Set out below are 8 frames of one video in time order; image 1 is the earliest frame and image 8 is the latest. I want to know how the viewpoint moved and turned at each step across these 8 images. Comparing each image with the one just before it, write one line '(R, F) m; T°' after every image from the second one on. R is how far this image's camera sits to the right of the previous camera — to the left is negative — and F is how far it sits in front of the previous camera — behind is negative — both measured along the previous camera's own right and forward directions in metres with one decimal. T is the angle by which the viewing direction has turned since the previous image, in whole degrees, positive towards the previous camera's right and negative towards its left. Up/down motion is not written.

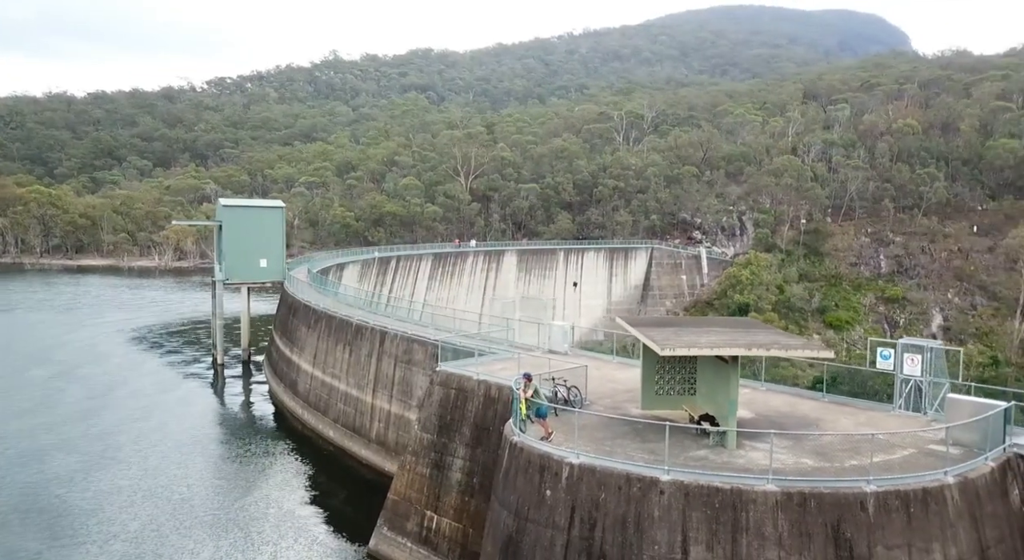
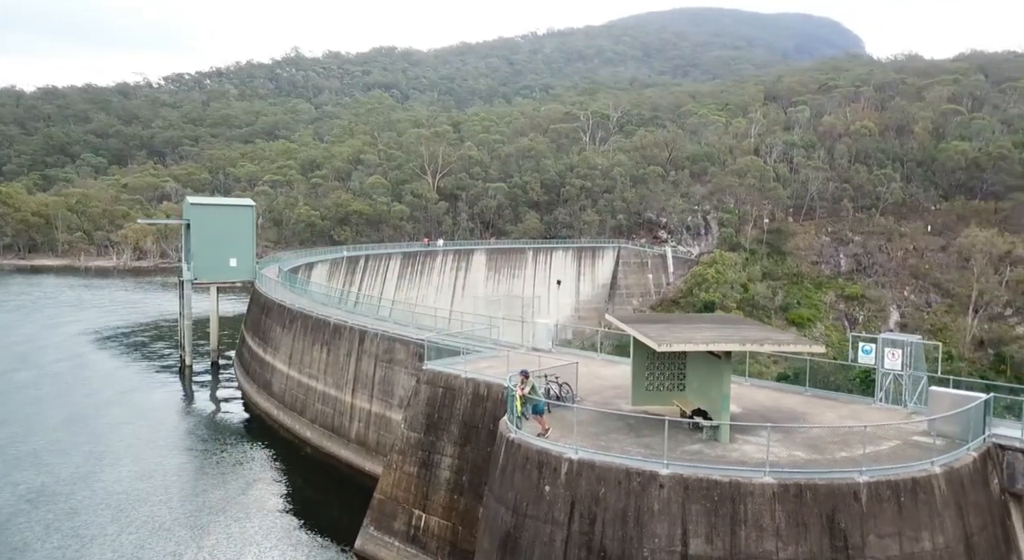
(-0.7, -0.1) m; +3°
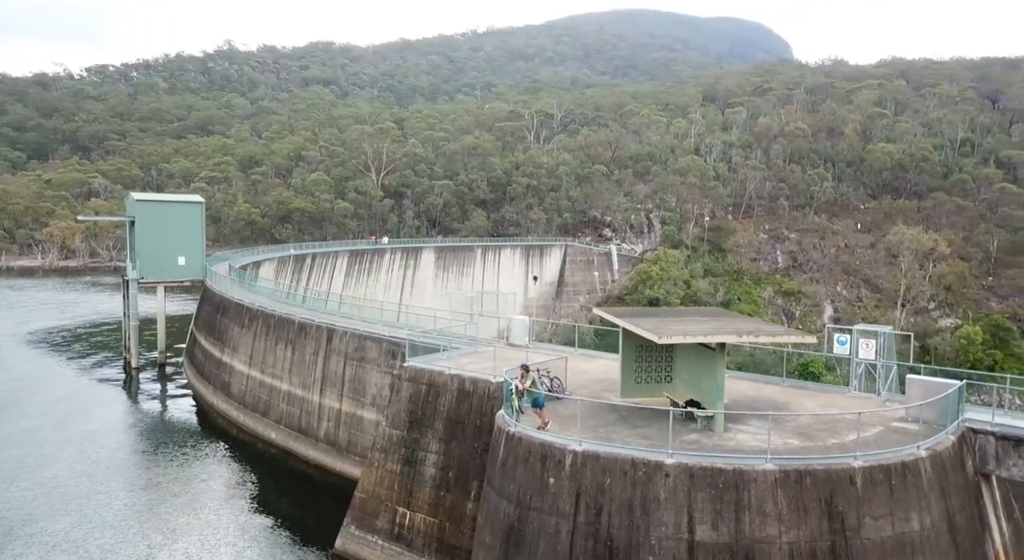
(-1.2, -0.1) m; +5°
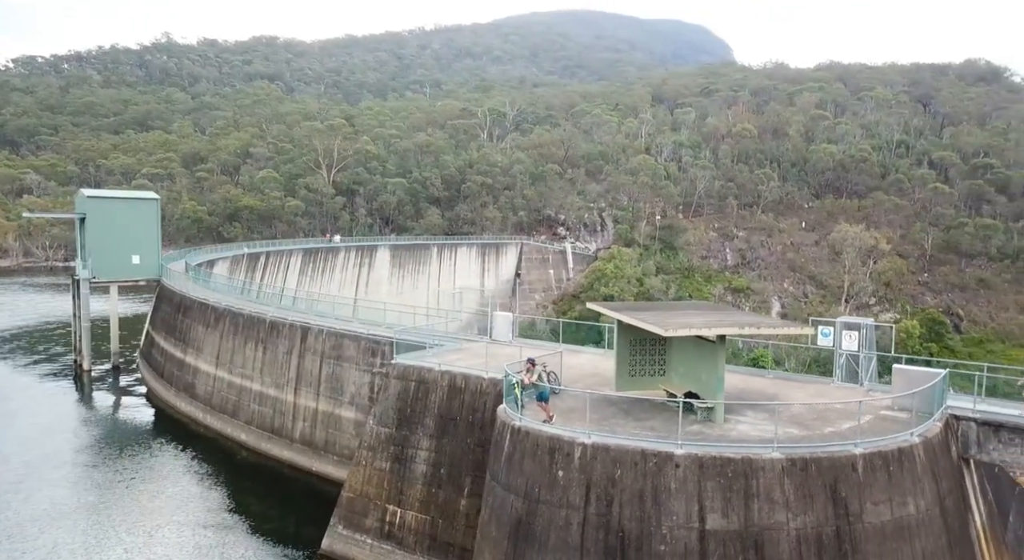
(-1.2, 0.0) m; +4°
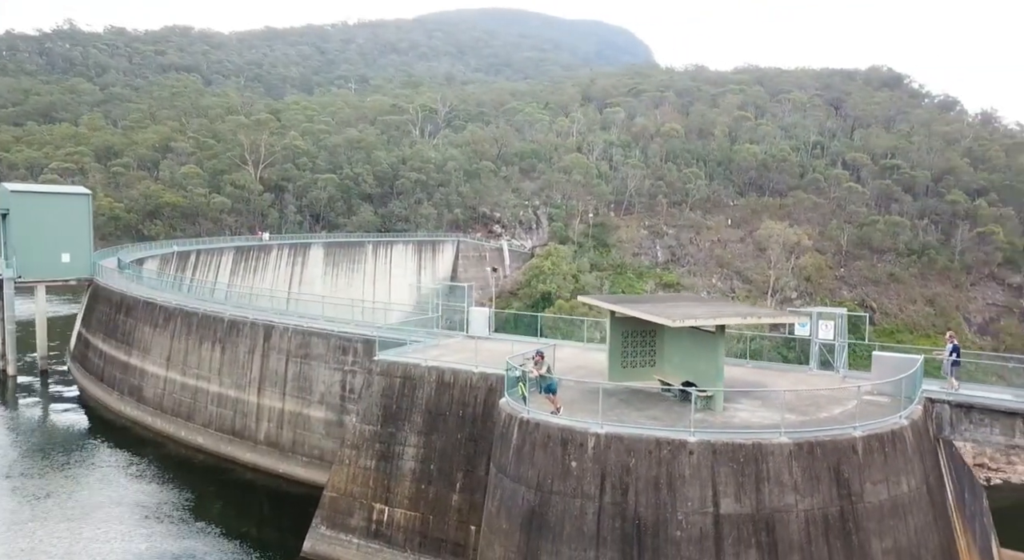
(-1.7, 0.0) m; +6°
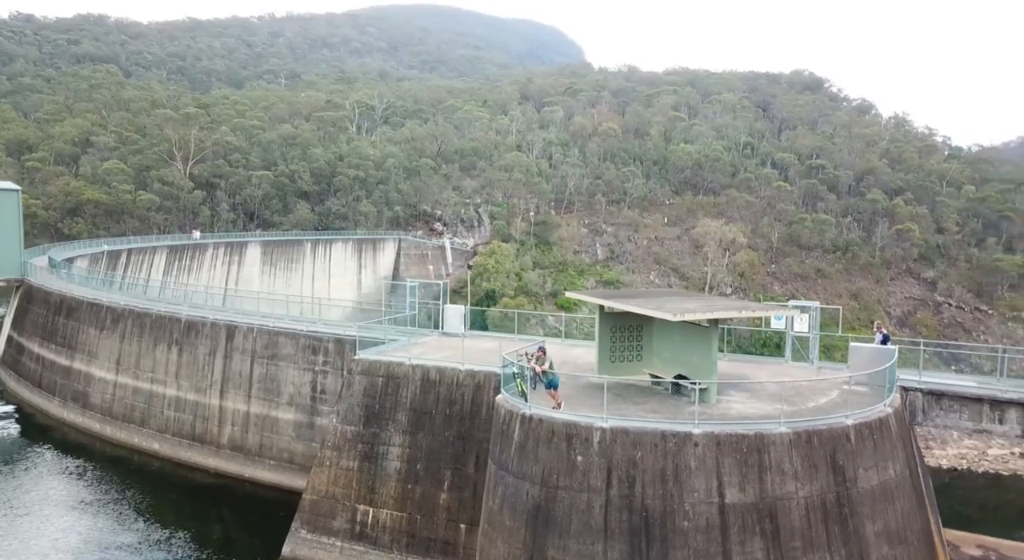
(-1.4, +0.1) m; +5°
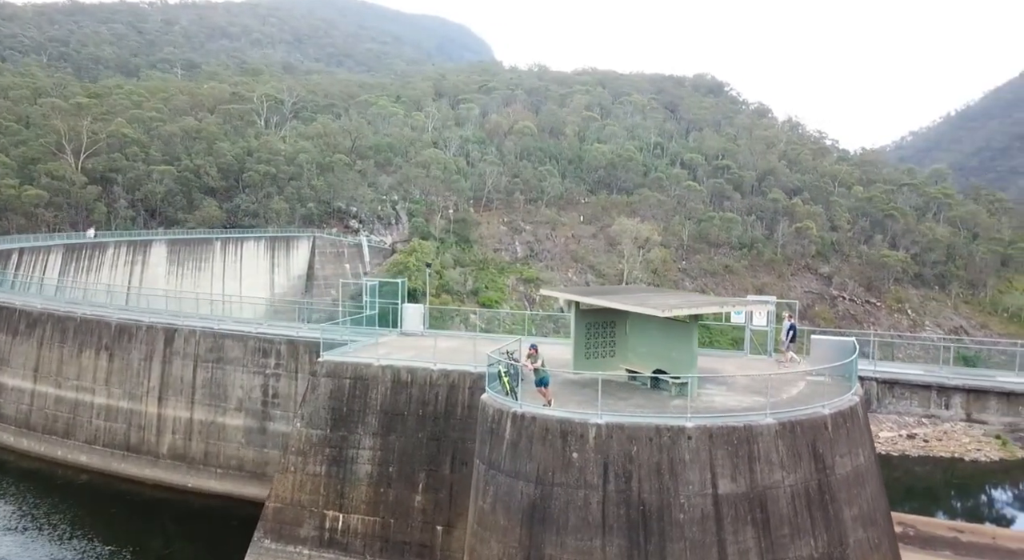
(-1.7, +0.3) m; +7°
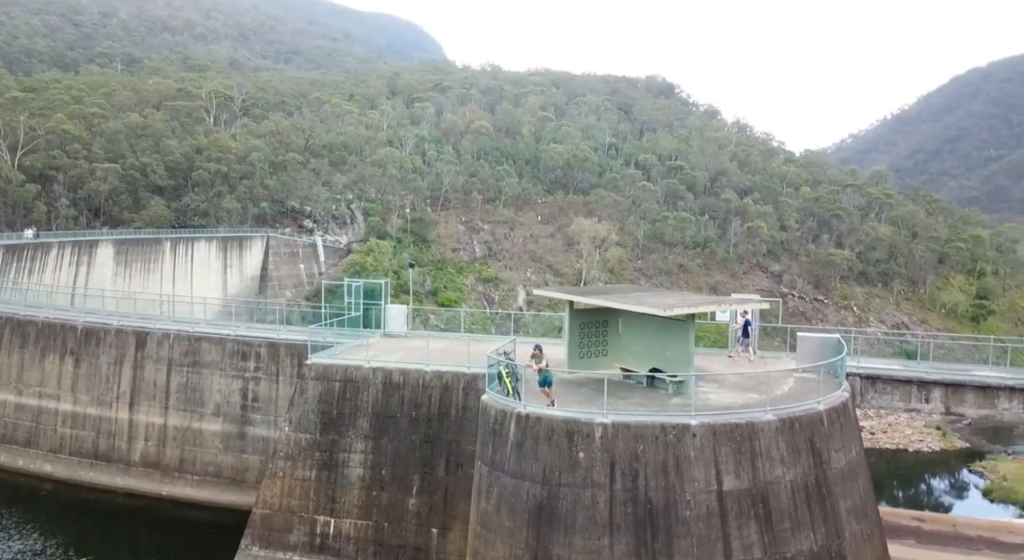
(-1.1, +0.1) m; +4°
